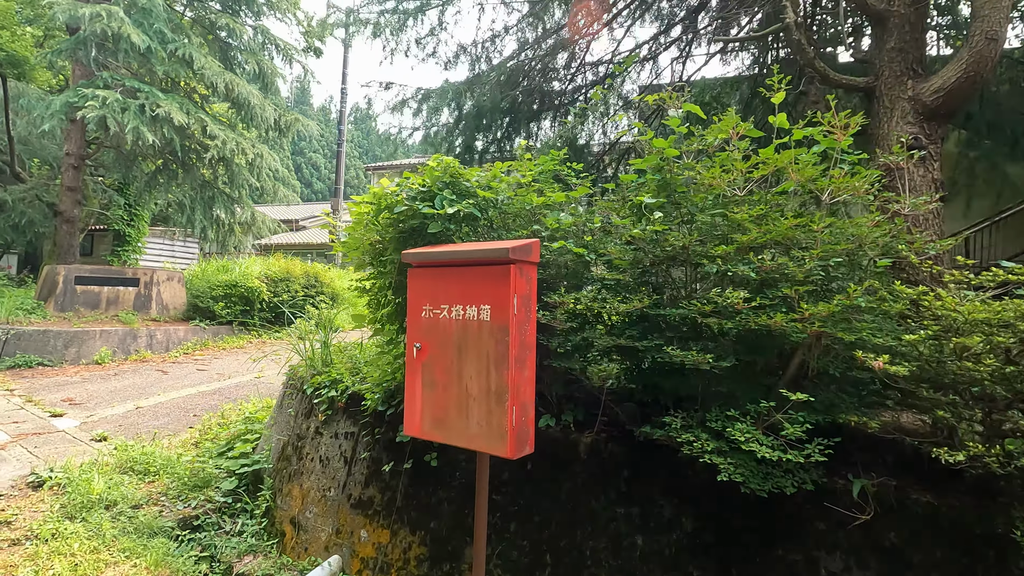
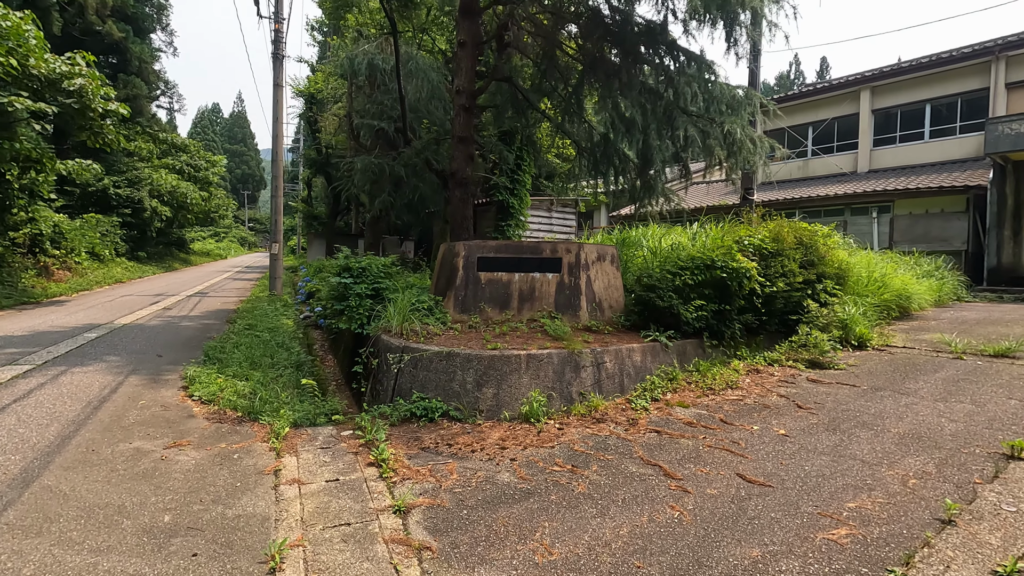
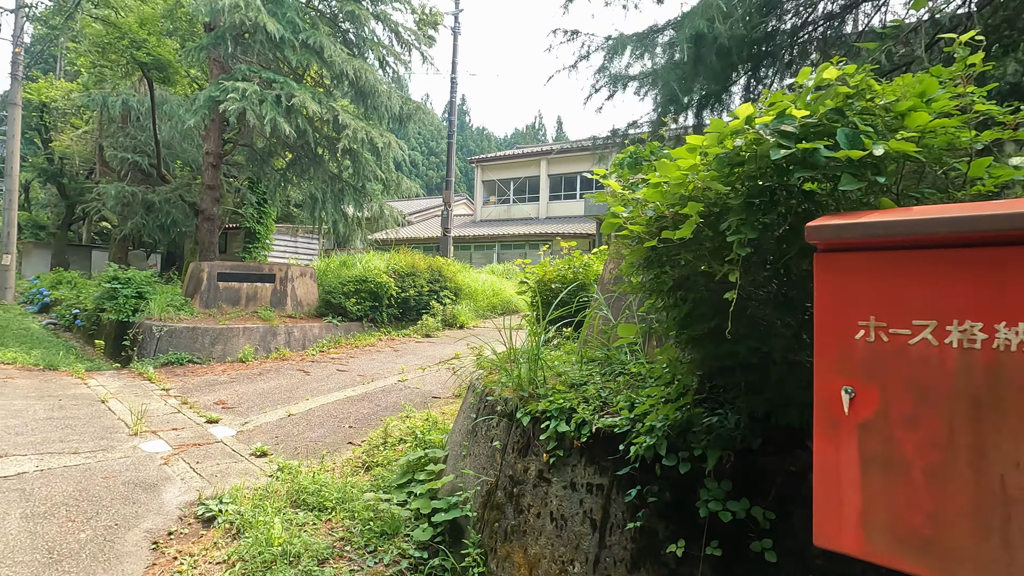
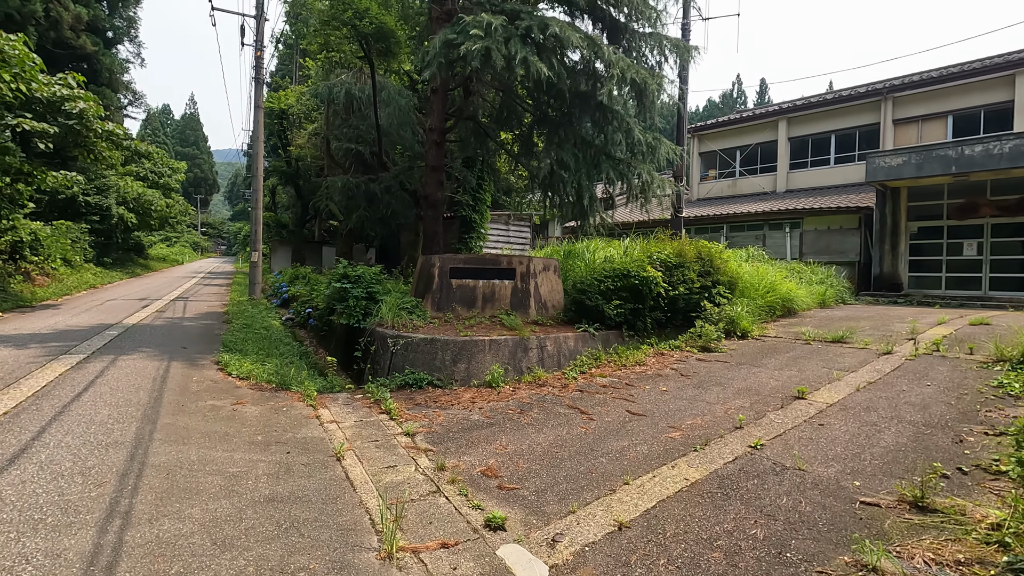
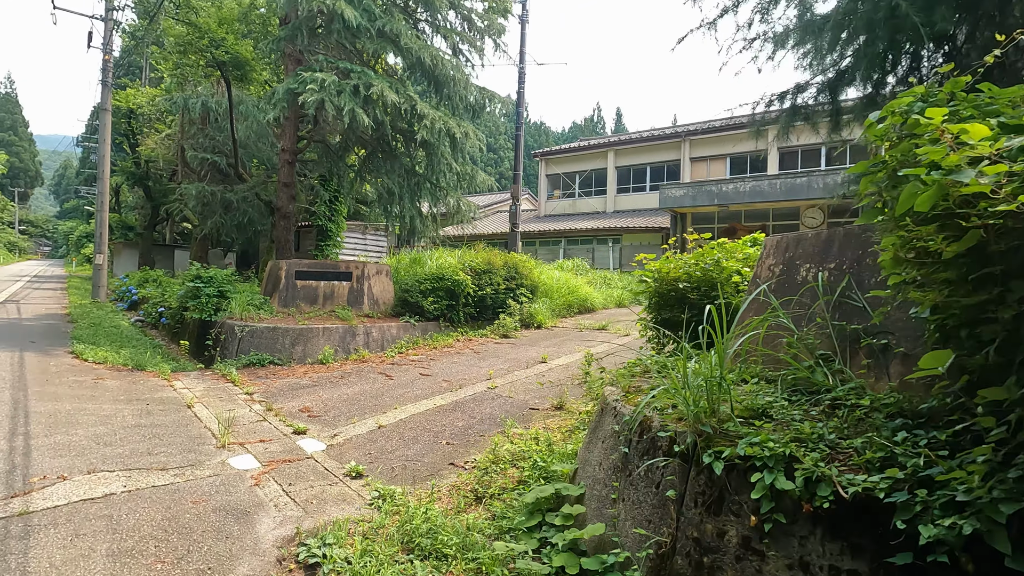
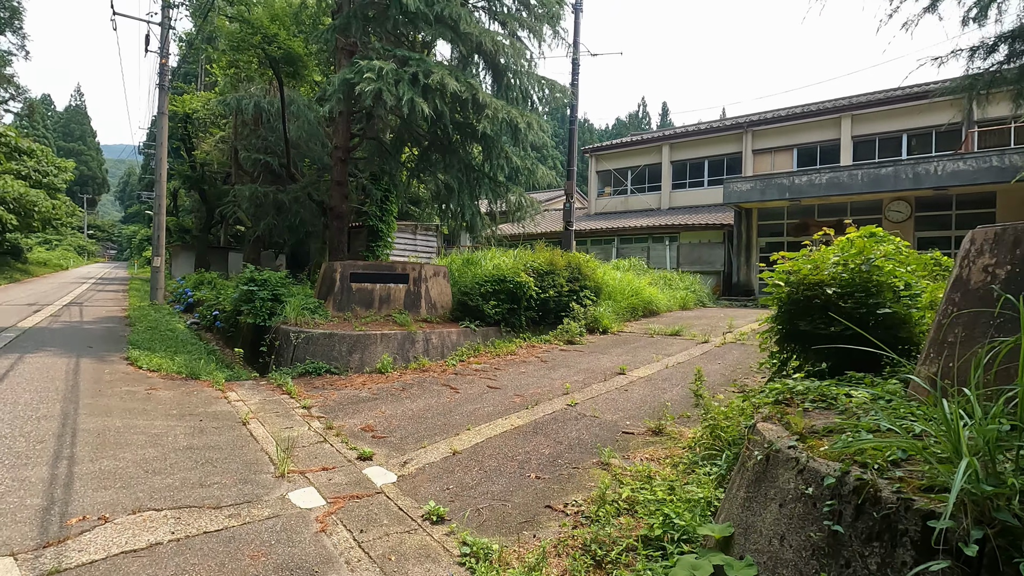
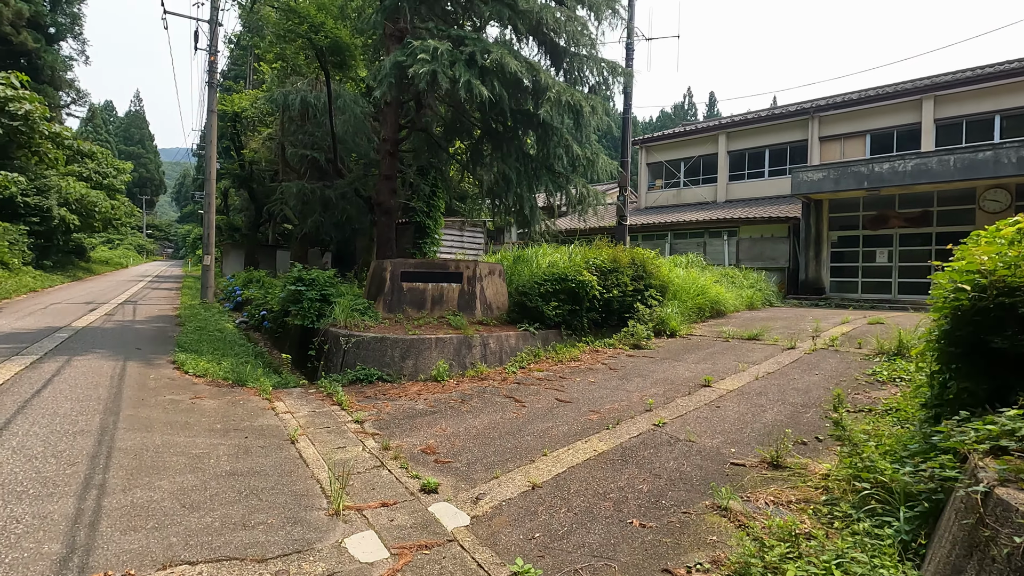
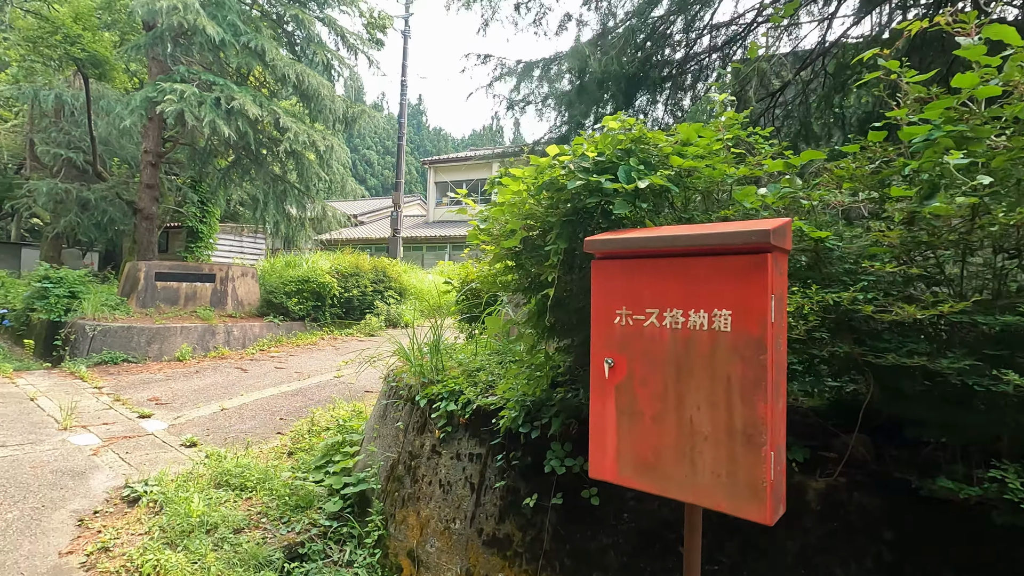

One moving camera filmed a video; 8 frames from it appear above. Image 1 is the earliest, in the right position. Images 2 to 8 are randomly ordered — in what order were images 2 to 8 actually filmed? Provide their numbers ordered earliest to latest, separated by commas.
8, 3, 5, 6, 7, 4, 2
